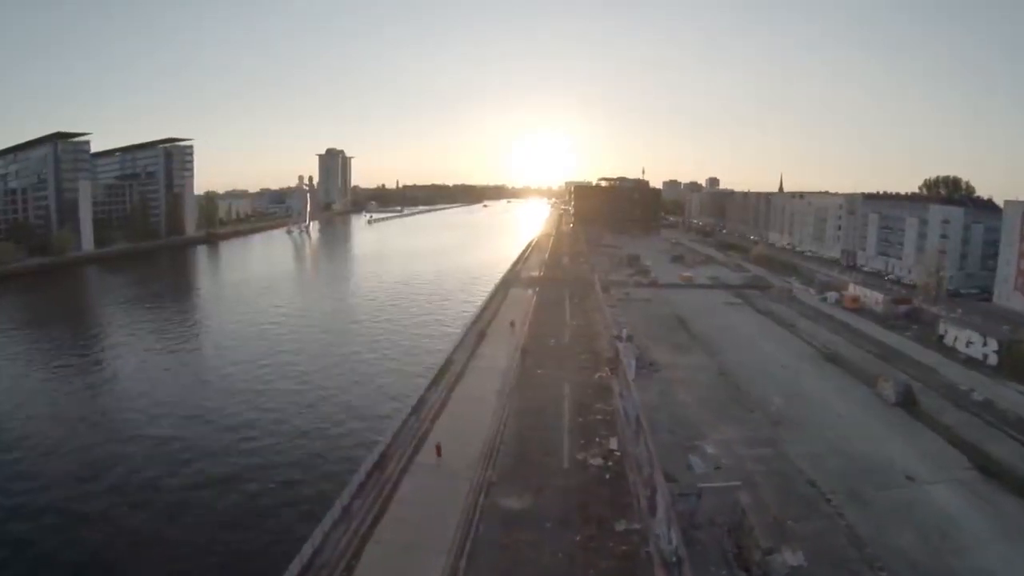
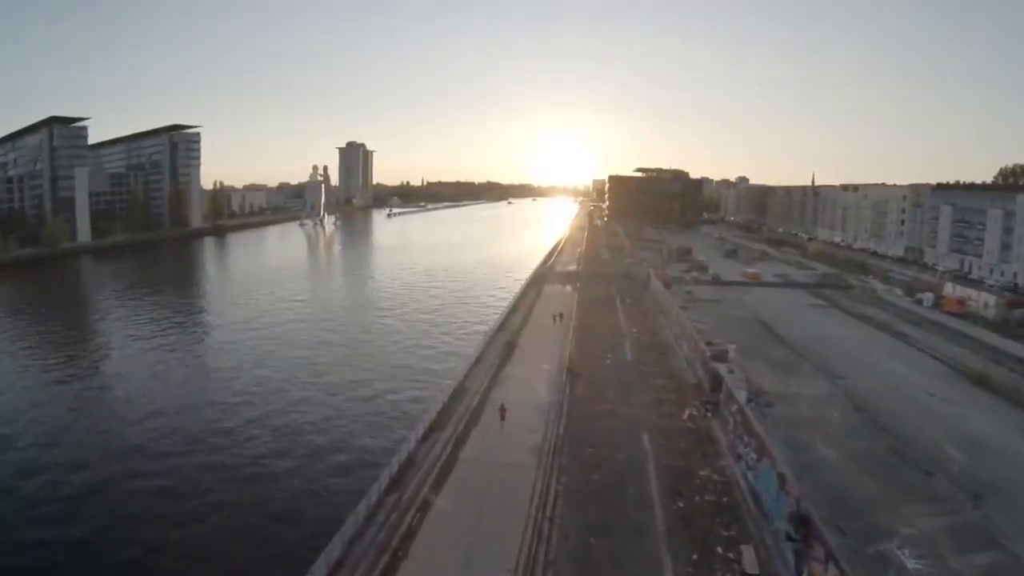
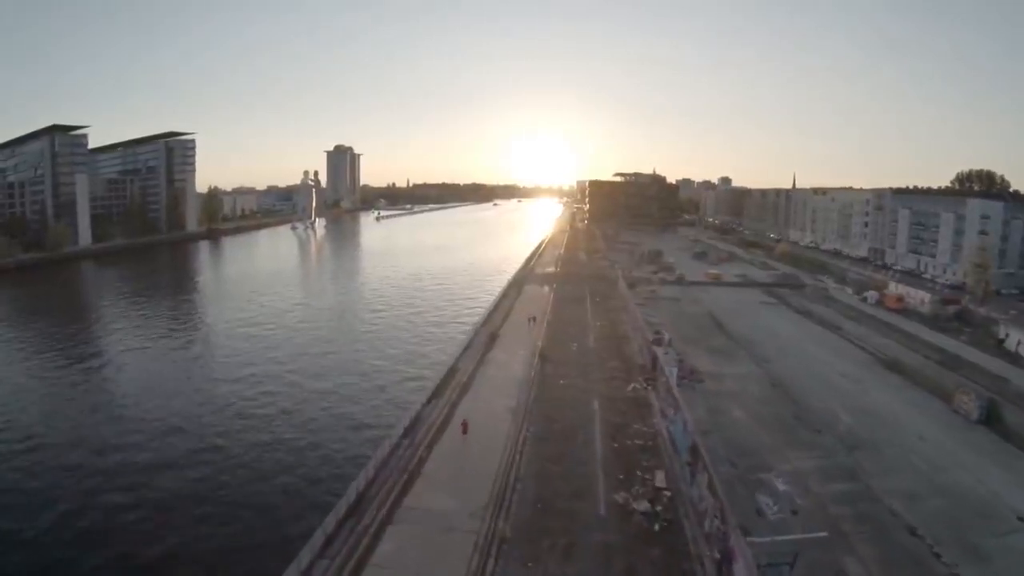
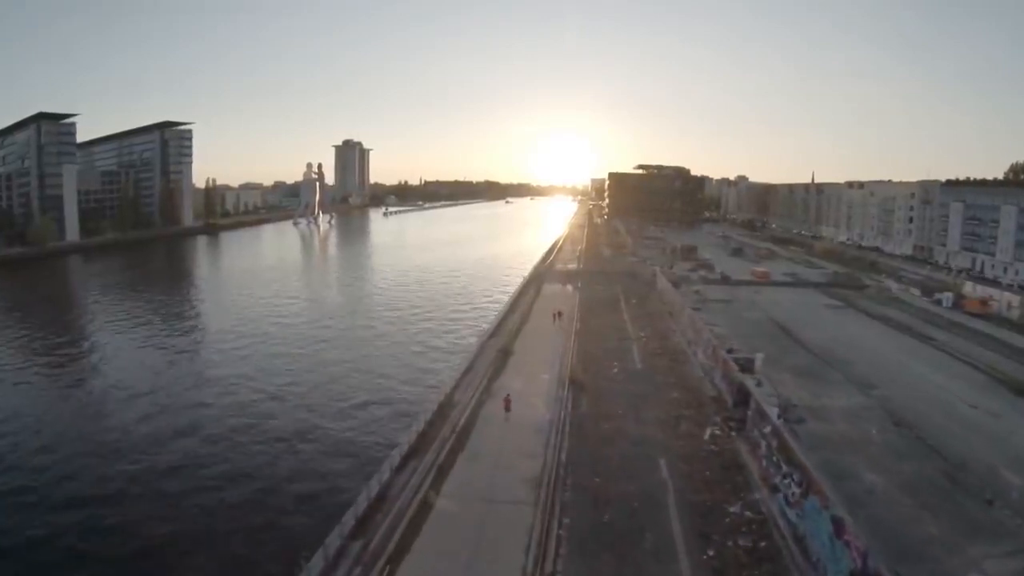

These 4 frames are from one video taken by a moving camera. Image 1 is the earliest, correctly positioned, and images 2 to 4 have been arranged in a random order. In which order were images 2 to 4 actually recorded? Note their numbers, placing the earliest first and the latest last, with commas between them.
3, 2, 4
